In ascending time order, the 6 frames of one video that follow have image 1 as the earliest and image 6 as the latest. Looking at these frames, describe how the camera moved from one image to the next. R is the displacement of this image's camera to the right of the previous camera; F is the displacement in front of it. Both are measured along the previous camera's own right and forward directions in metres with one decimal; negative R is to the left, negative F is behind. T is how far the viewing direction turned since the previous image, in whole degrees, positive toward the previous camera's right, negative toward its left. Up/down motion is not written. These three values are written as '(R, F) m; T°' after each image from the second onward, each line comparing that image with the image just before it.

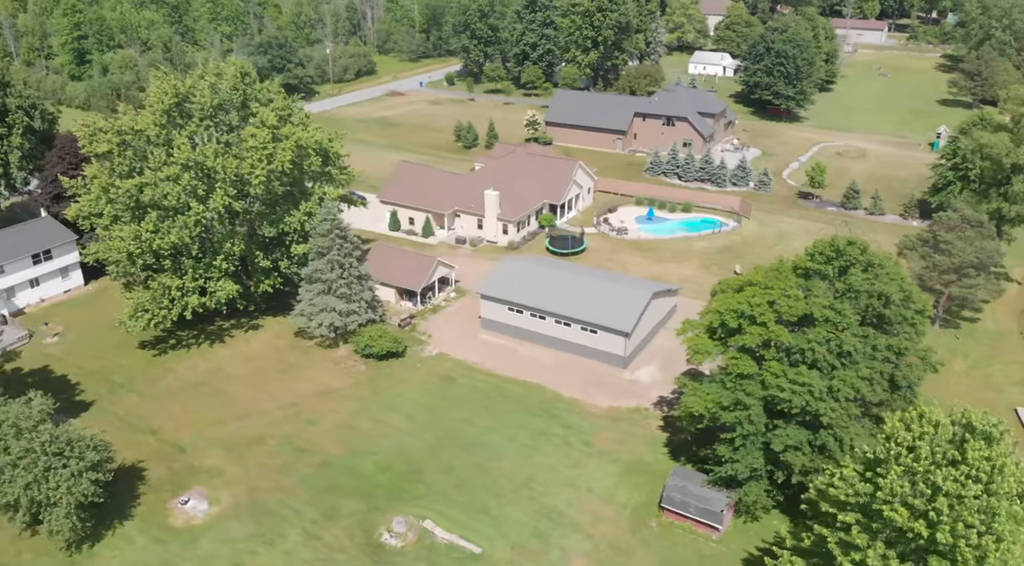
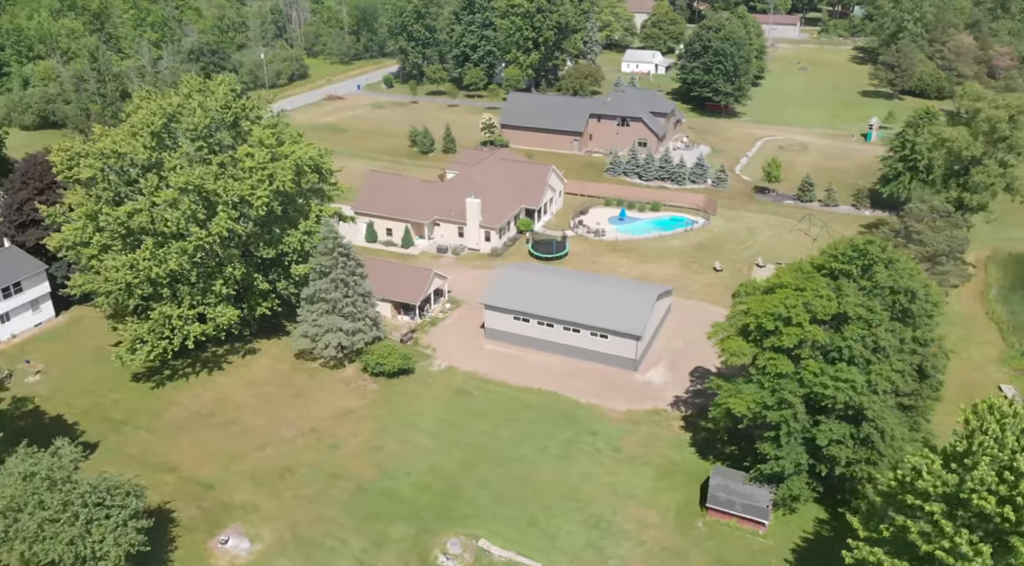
(-4.9, +0.2) m; +6°
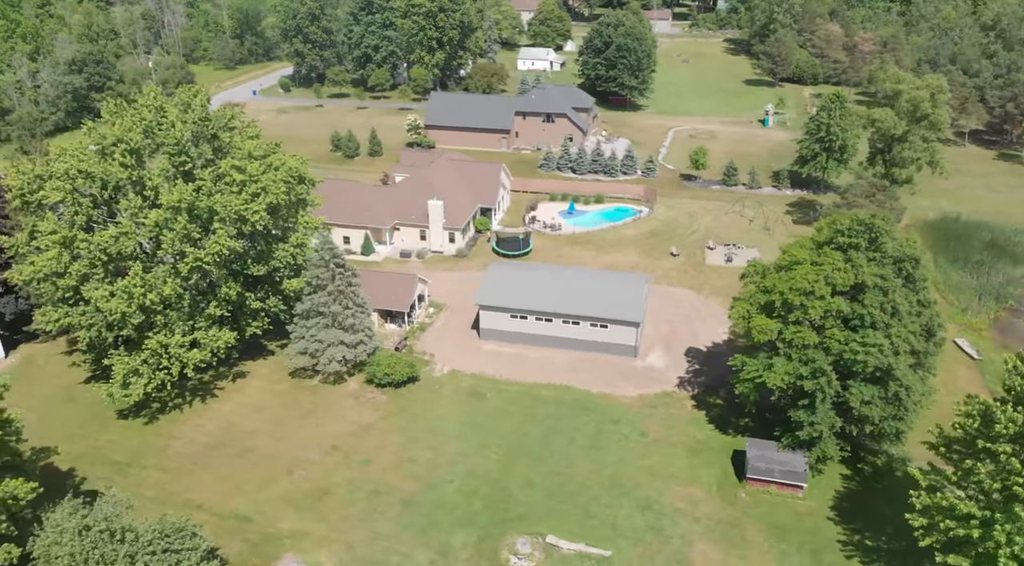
(-6.9, +0.4) m; +10°
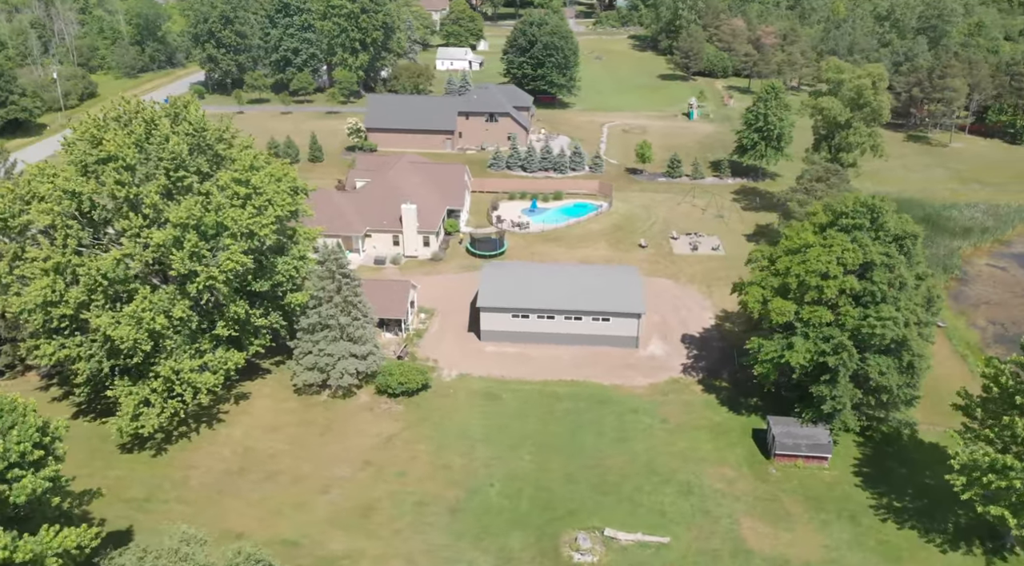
(-5.8, +0.4) m; +8°
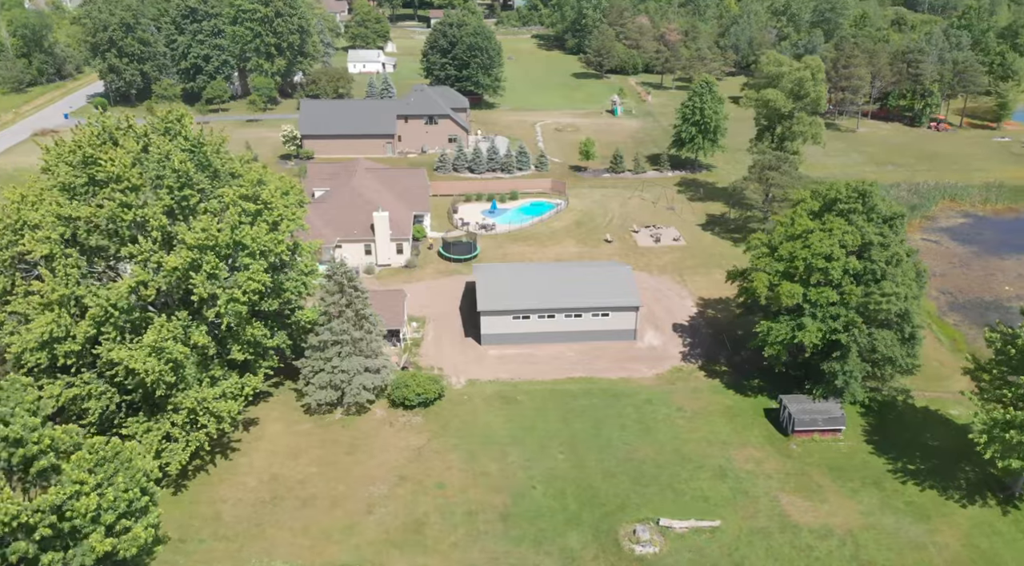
(-6.0, +0.5) m; +8°
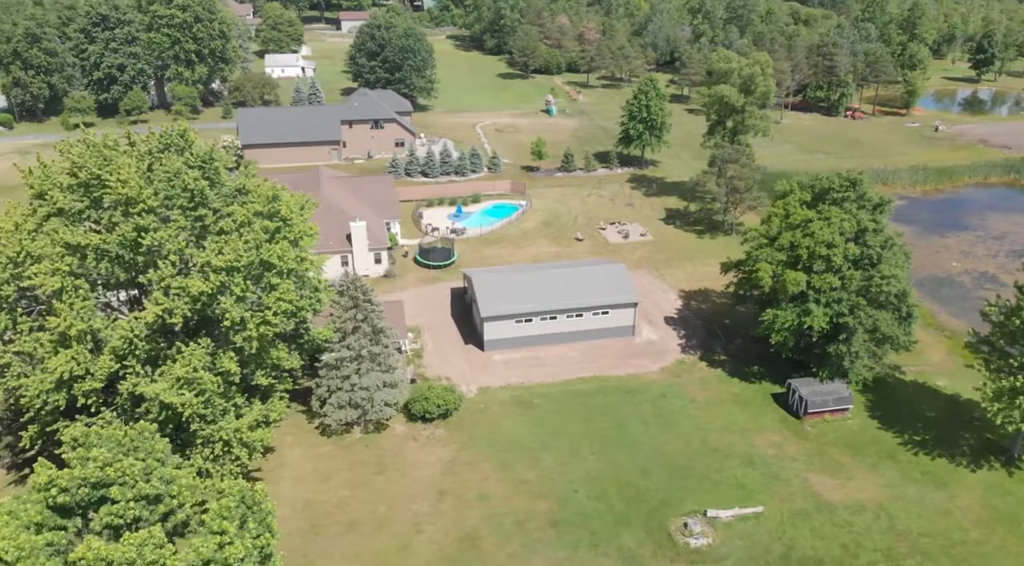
(-5.4, +0.6) m; +7°
